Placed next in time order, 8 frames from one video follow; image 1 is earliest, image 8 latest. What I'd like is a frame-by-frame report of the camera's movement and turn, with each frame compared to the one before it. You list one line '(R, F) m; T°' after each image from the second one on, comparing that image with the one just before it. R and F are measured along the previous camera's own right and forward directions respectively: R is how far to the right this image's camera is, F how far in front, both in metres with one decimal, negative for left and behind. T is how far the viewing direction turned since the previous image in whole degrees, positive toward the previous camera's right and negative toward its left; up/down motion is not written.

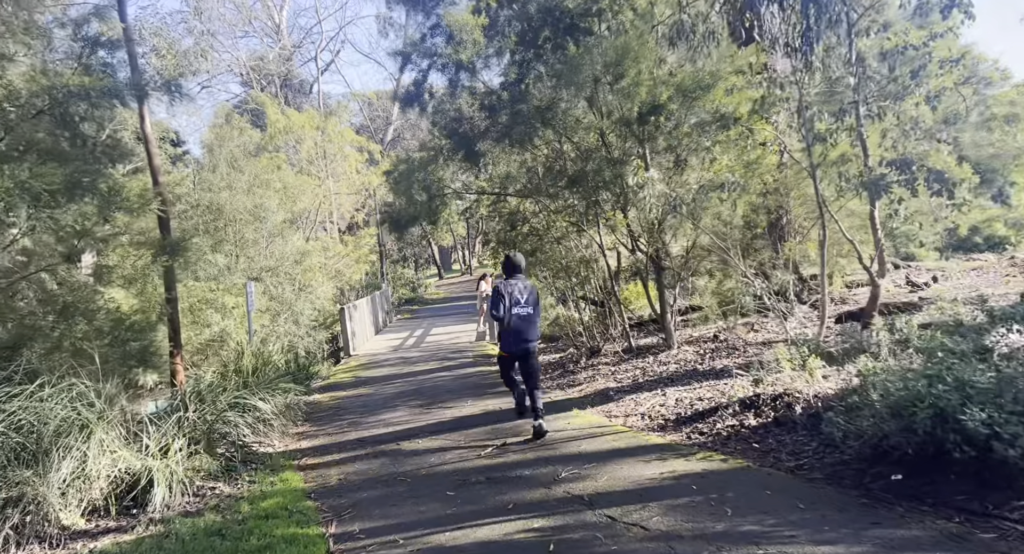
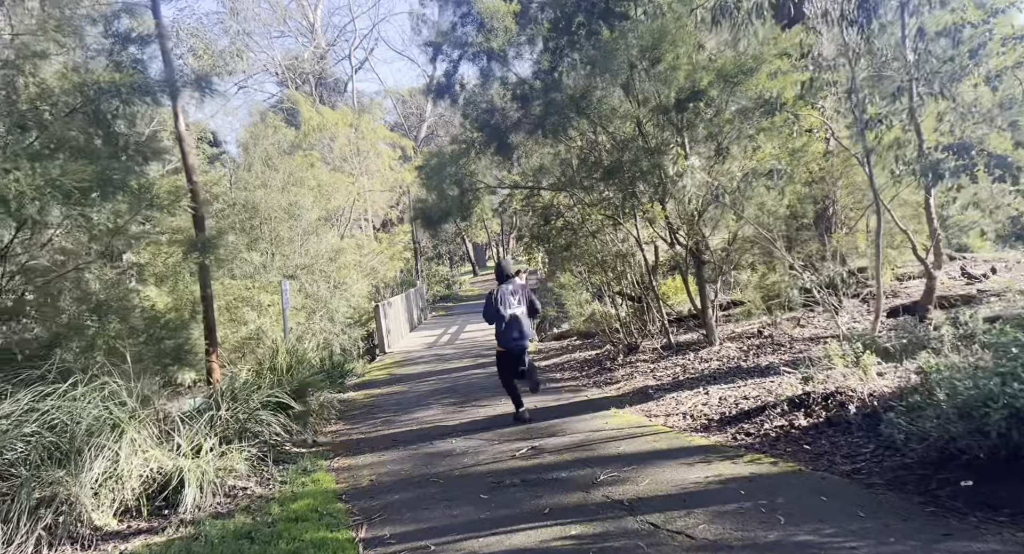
(0.0, +0.3) m; -2°
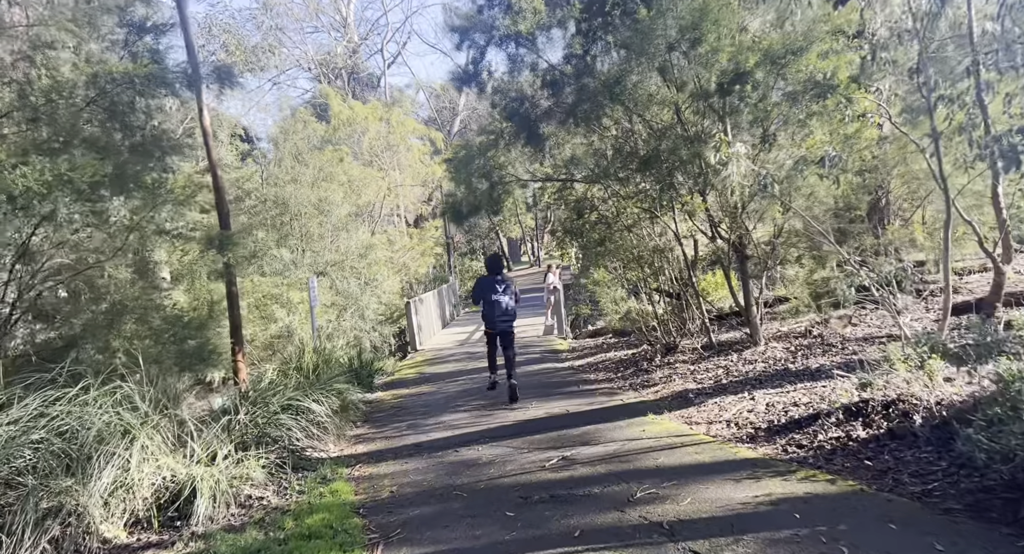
(0.0, +0.6) m; -2°
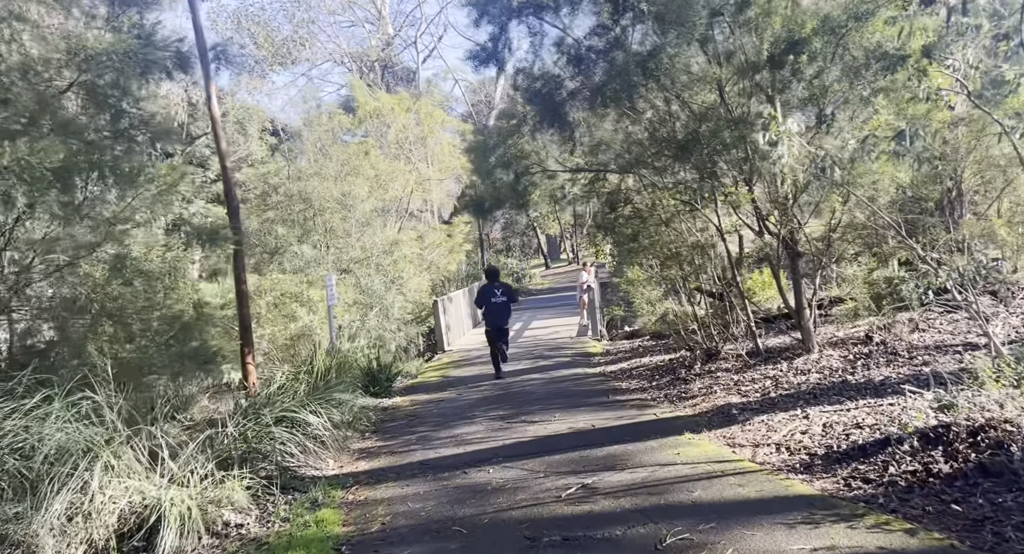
(+0.2, +1.1) m; -2°
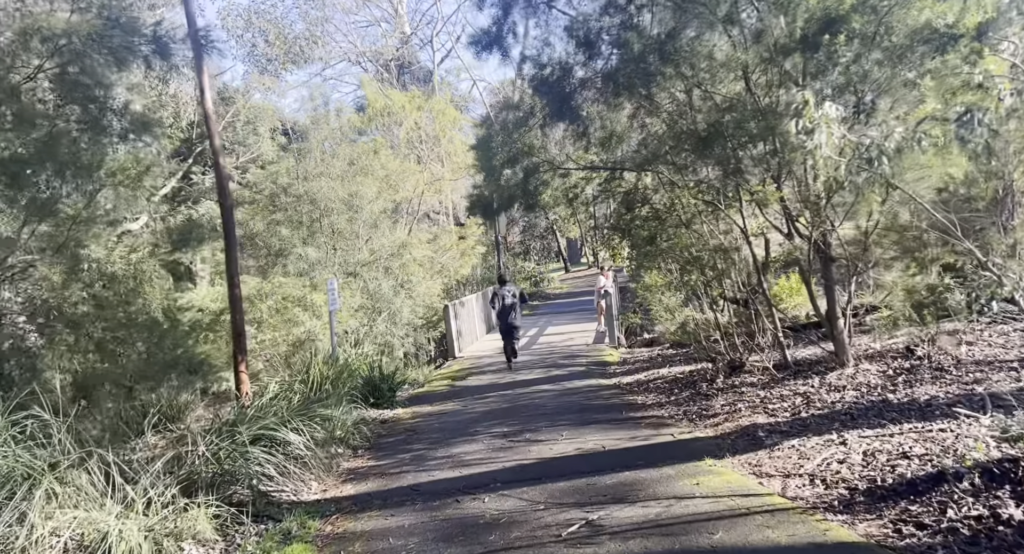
(+0.2, +0.9) m; -1°
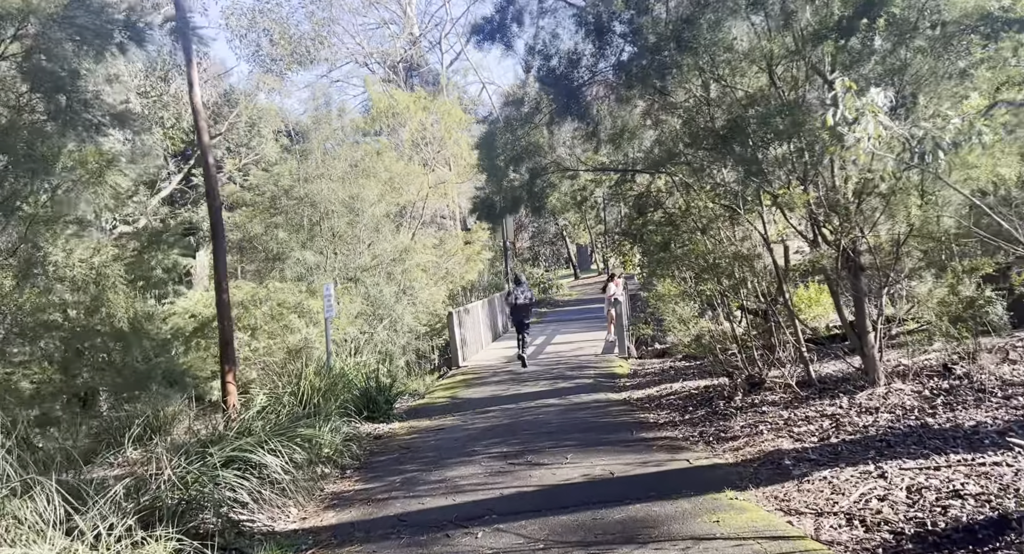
(+0.1, +0.8) m; -1°
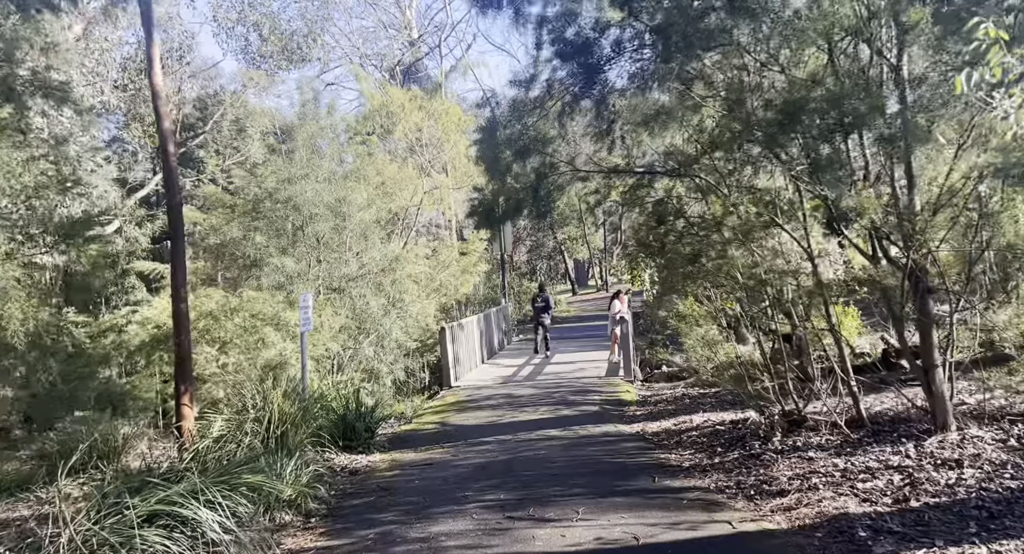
(-0.1, +1.5) m; 0°
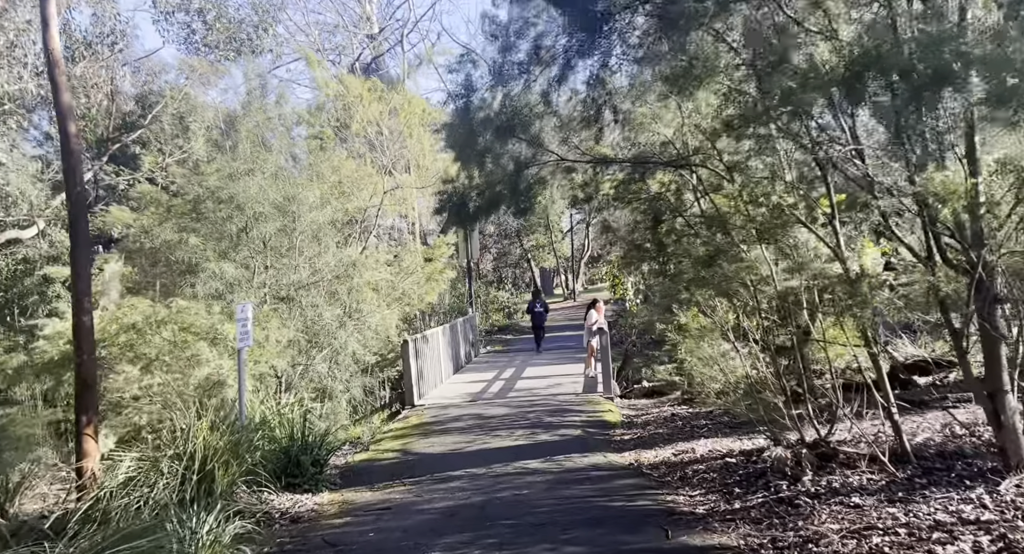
(-0.1, +1.6) m; +2°
